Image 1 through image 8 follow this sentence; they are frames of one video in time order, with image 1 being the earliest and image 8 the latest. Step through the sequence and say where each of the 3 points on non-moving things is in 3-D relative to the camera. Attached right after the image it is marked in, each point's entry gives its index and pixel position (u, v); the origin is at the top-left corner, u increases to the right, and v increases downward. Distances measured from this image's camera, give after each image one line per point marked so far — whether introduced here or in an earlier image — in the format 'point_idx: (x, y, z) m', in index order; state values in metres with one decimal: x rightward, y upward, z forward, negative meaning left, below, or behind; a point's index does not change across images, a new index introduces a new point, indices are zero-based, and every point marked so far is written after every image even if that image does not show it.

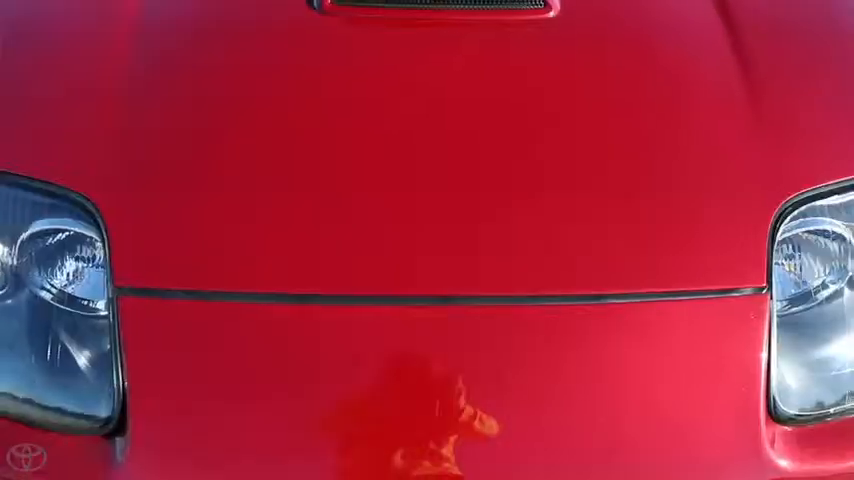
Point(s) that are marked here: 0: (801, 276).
0: (+0.5, -0.1, +1.0) m
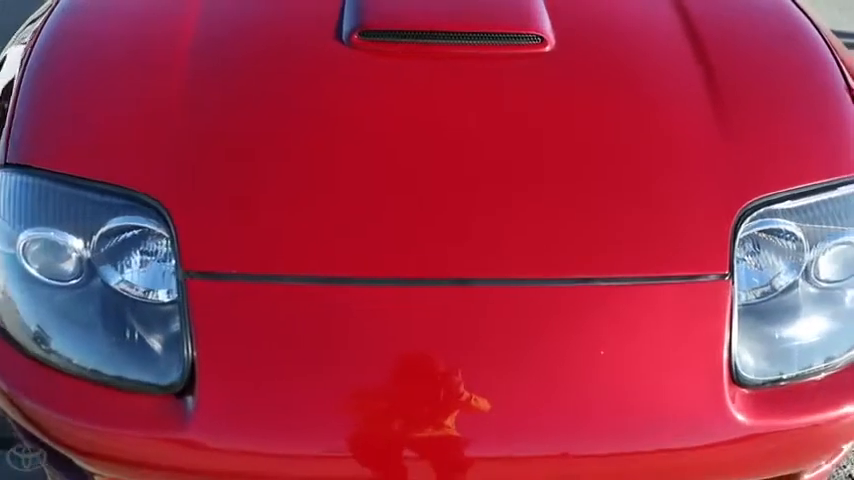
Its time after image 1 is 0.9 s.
0: (+0.6, -0.1, +1.1) m
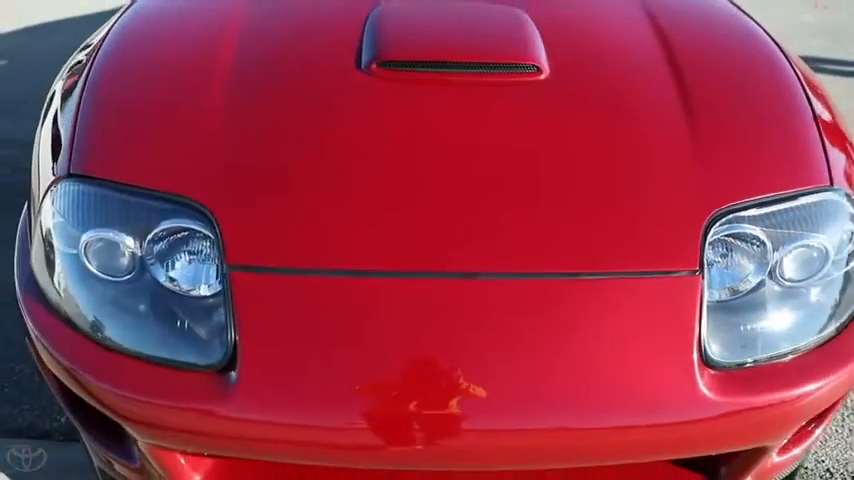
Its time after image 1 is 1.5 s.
0: (+0.6, -0.1, +1.2) m
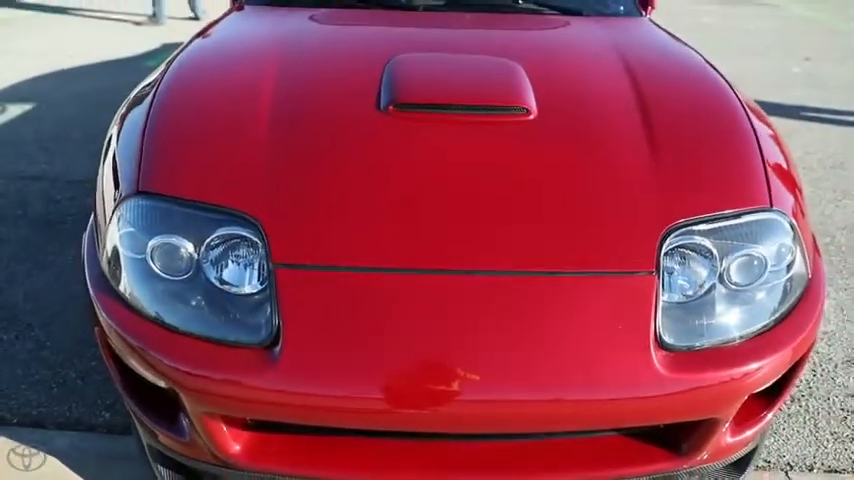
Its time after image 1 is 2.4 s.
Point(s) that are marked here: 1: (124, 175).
0: (+0.6, -0.1, +1.5) m
1: (-0.8, +0.1, +1.7) m
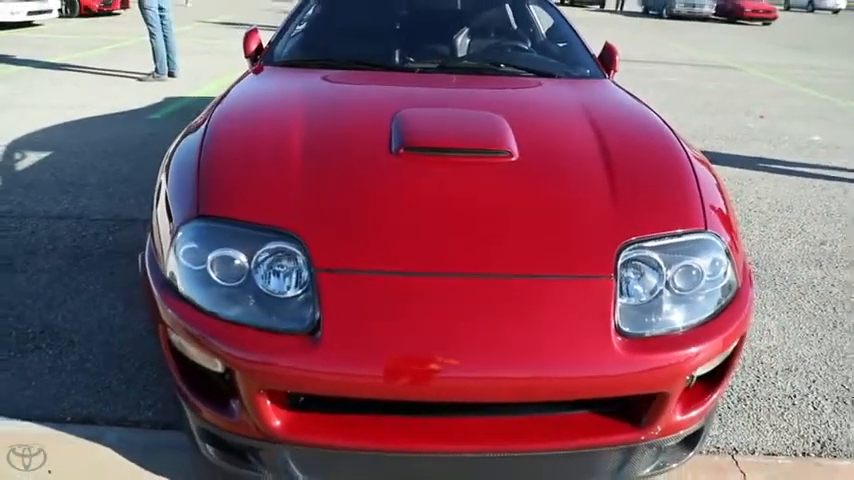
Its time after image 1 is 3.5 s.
0: (+0.6, -0.1, +1.9) m
1: (-0.8, +0.1, +2.0) m
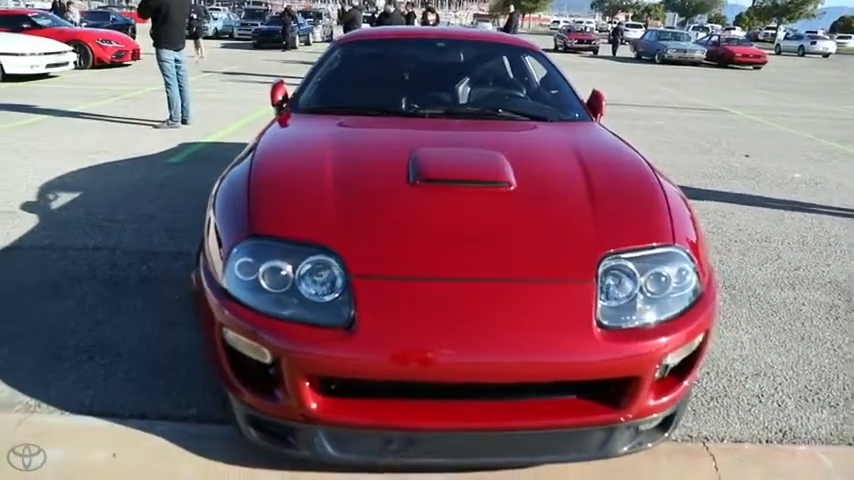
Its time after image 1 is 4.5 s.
0: (+0.7, -0.2, +2.3) m
1: (-0.7, 0.0, +2.4) m
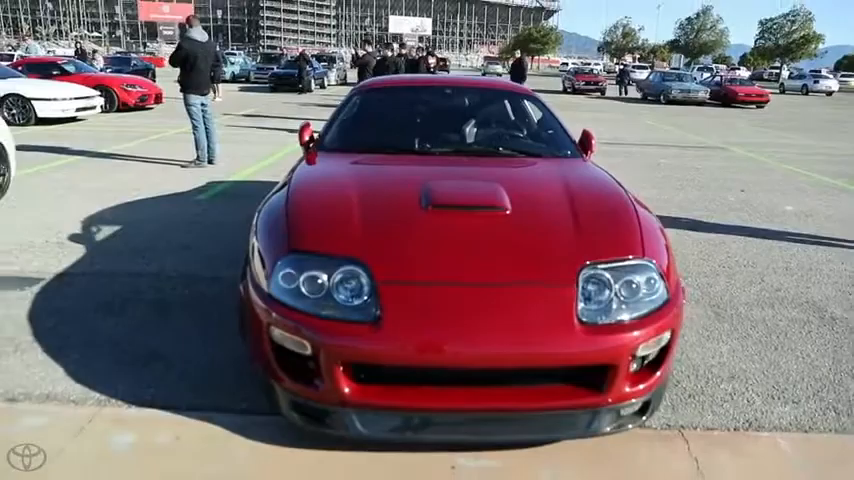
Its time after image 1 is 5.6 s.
0: (+0.7, -0.2, +2.7) m
1: (-0.7, 0.0, +2.9) m
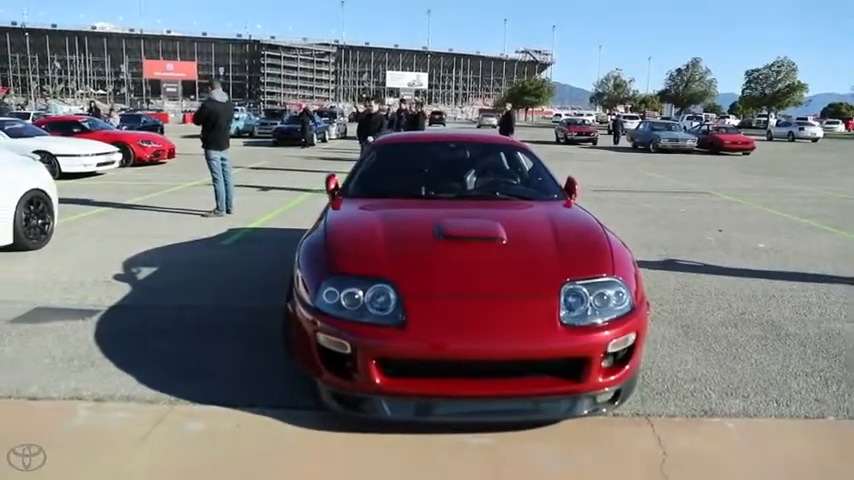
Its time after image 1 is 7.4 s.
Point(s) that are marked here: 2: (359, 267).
0: (+0.8, -0.3, +3.5) m
1: (-0.6, -0.2, +3.7) m
2: (-0.4, -0.2, +3.6) m
